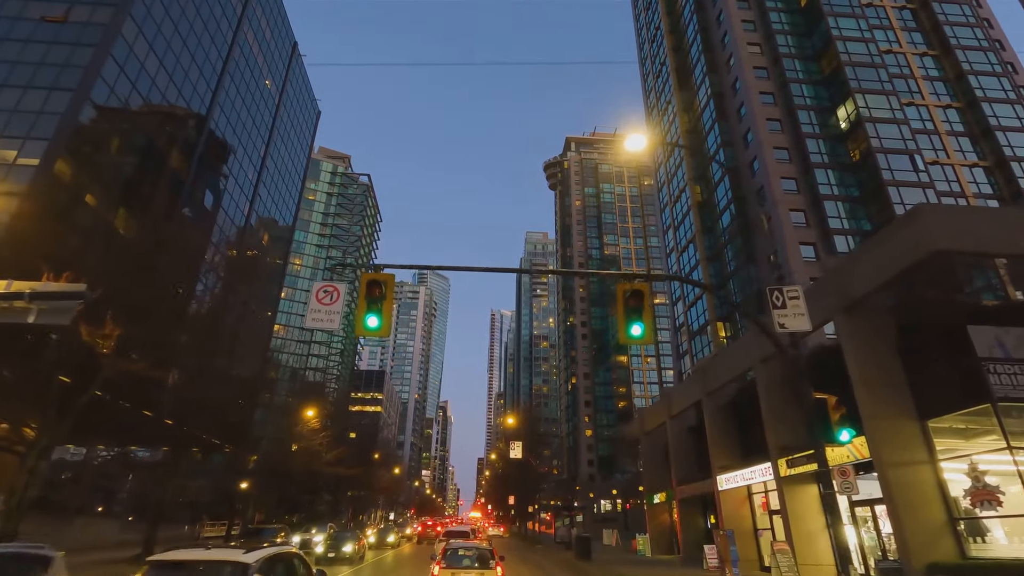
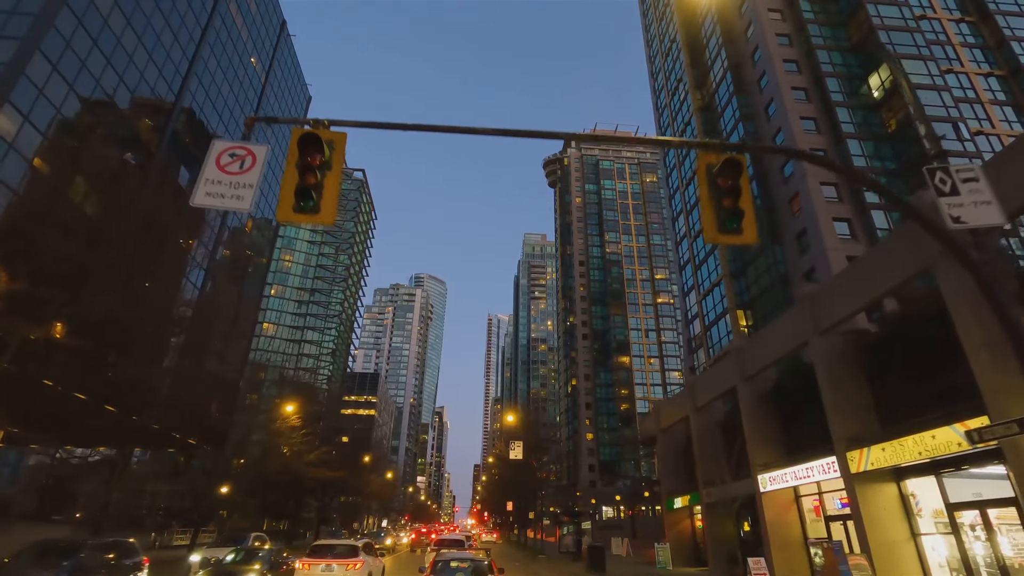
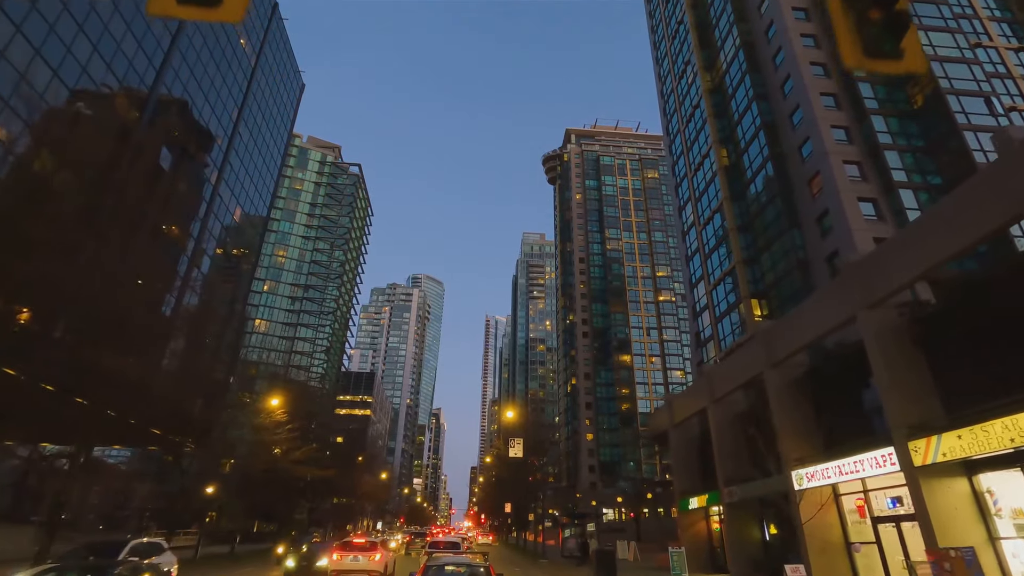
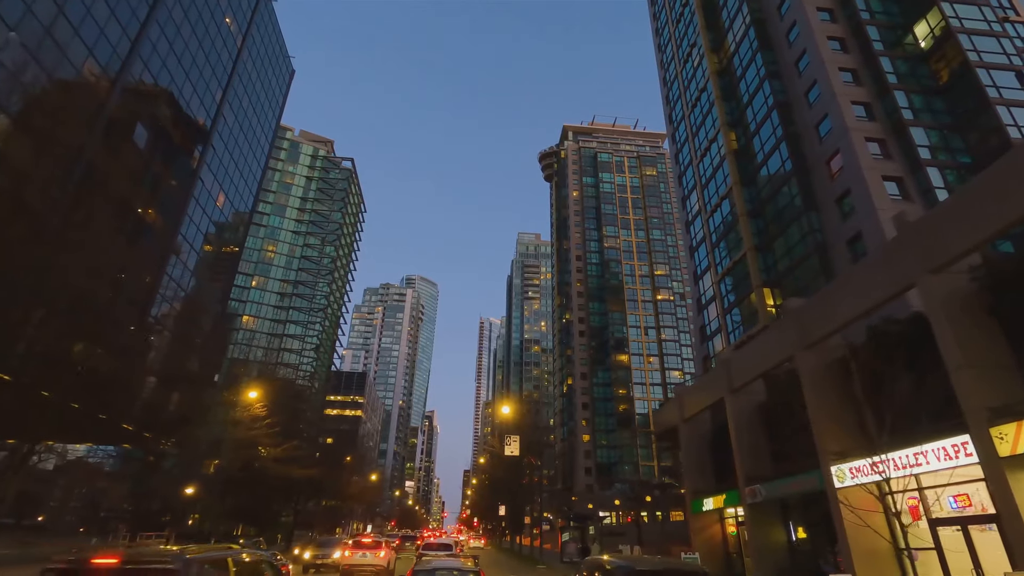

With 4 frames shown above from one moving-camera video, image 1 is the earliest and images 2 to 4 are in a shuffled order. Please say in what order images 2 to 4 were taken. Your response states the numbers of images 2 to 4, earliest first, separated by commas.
2, 3, 4
